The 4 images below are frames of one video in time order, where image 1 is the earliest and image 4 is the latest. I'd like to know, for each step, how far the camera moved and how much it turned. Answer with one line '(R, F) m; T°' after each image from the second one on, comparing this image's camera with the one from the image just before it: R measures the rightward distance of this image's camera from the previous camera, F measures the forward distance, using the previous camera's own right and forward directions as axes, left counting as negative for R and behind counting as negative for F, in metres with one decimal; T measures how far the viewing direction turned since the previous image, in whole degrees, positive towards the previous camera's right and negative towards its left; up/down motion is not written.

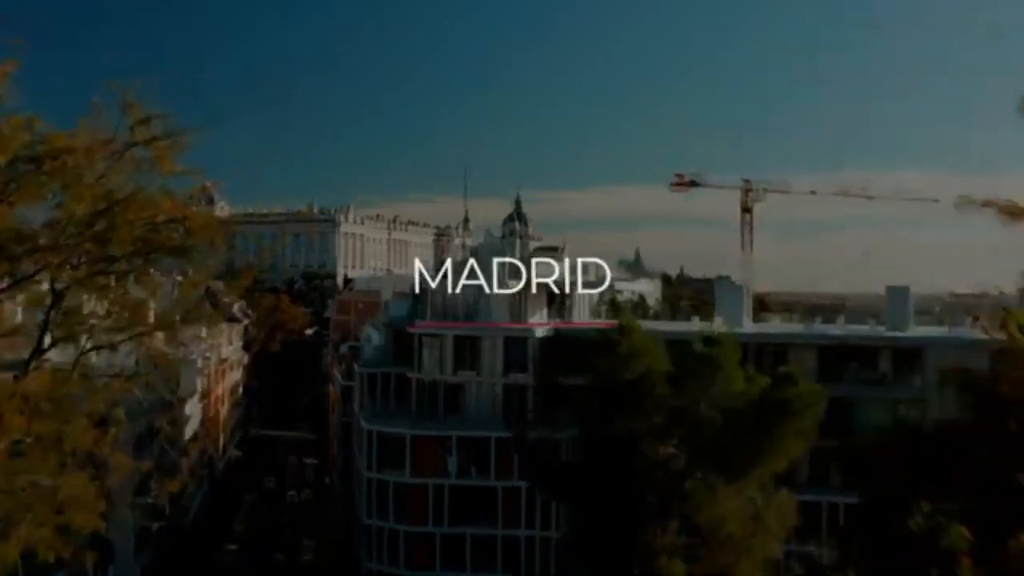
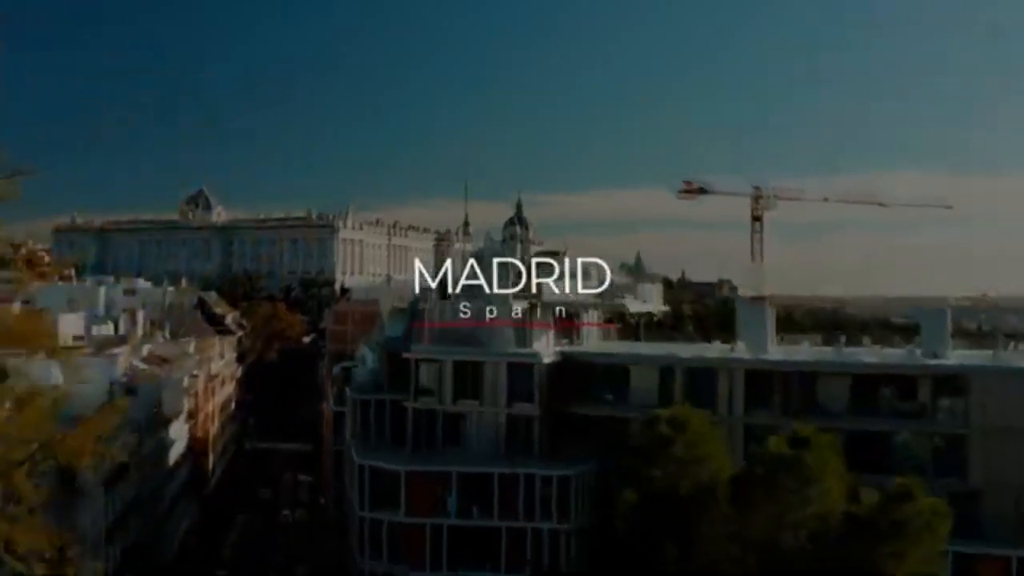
(-0.1, +3.1) m; 0°
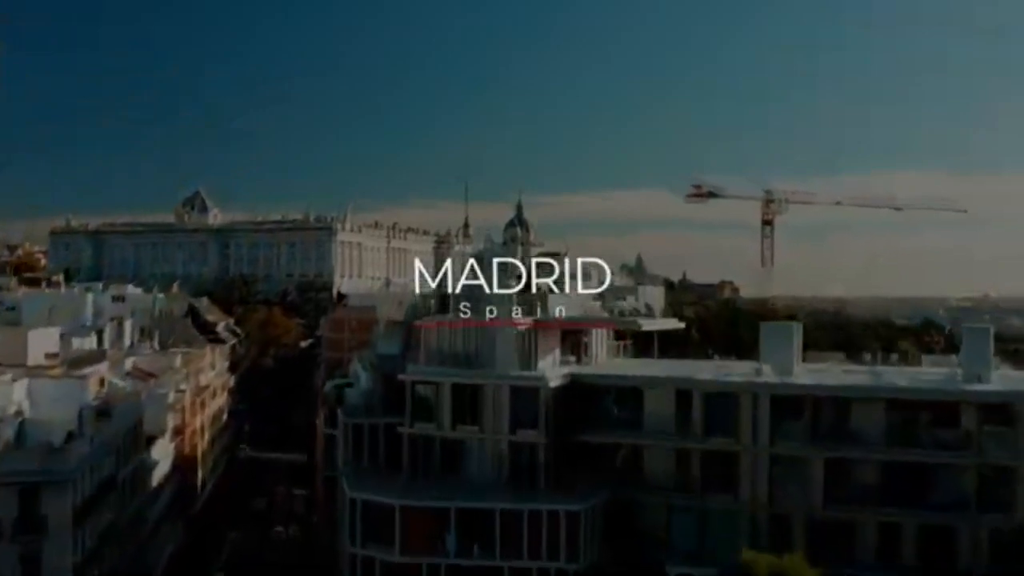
(-0.1, +3.0) m; 0°
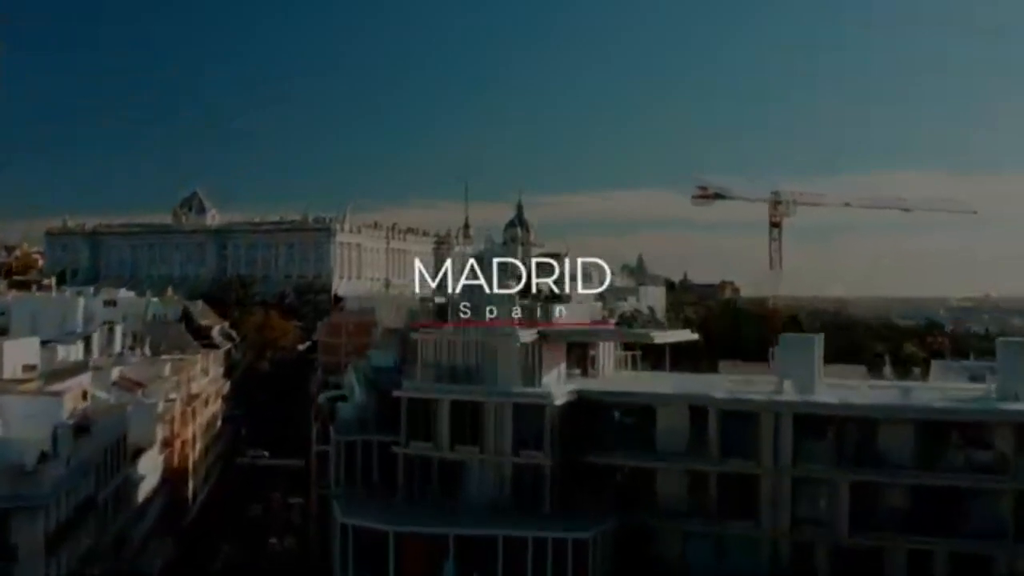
(0.0, +2.1) m; 0°
